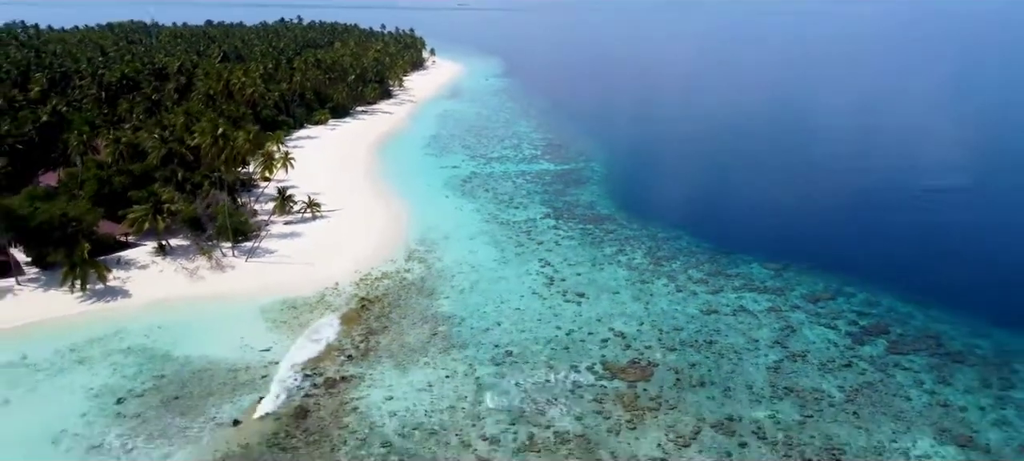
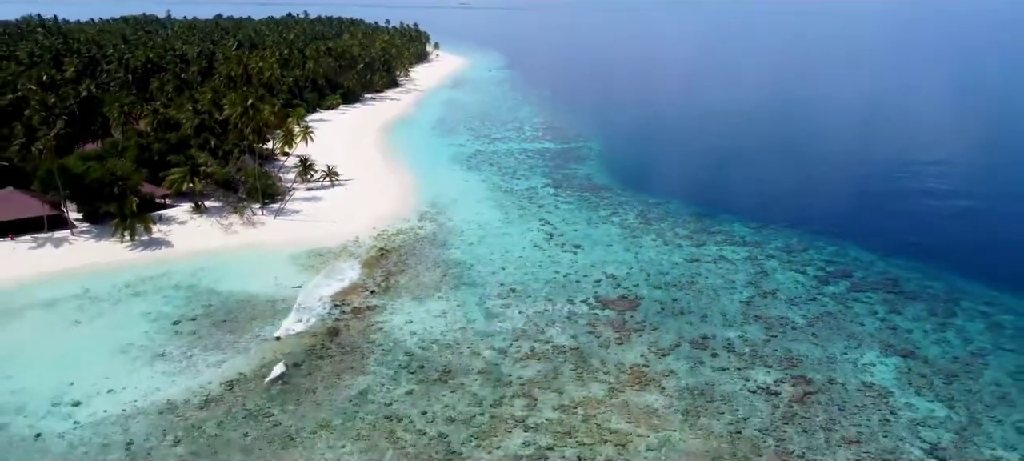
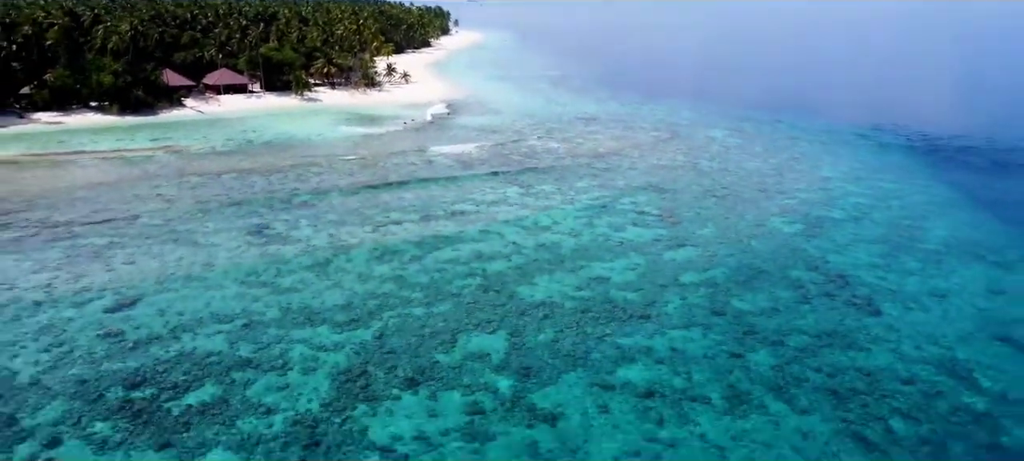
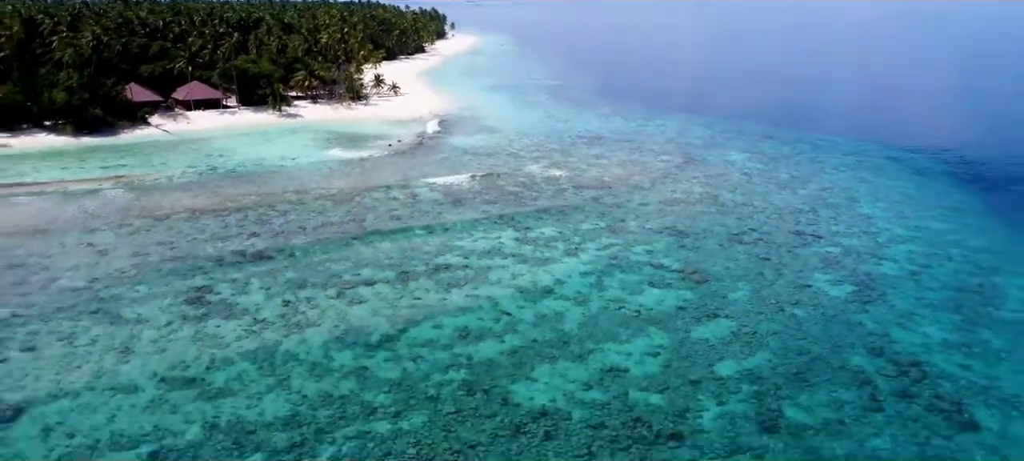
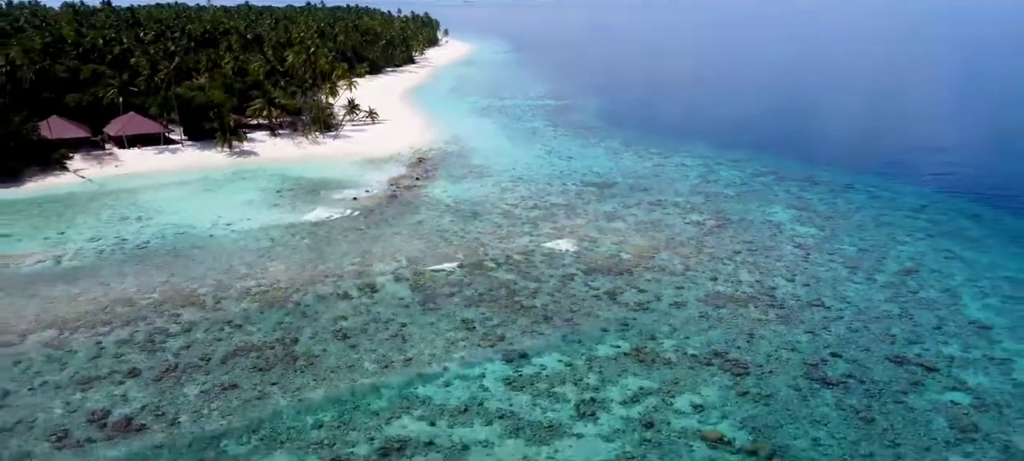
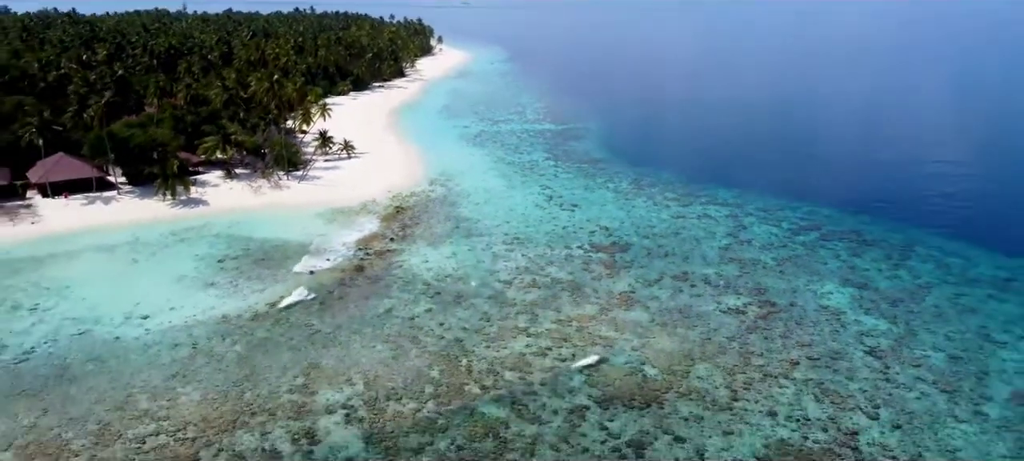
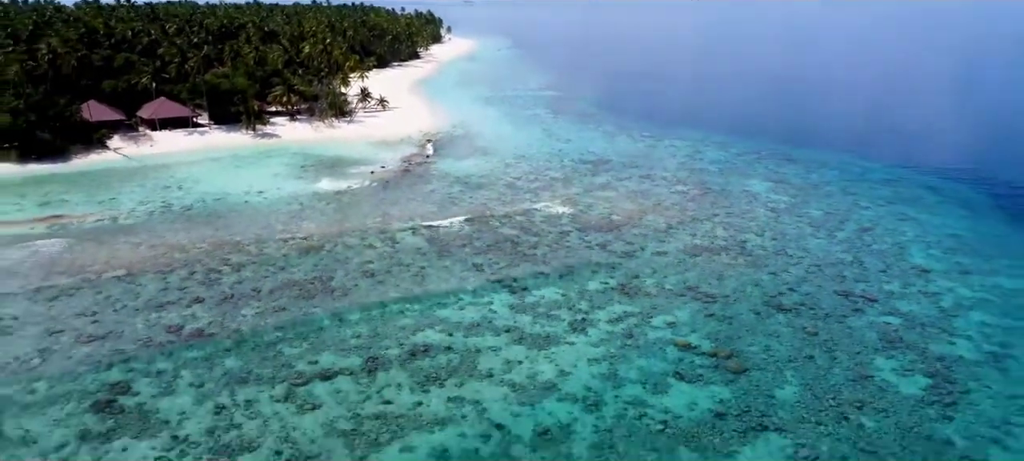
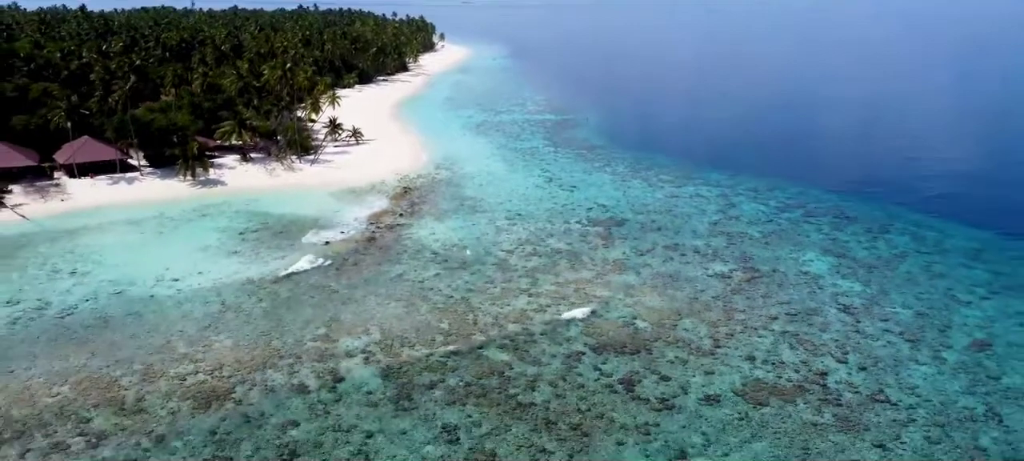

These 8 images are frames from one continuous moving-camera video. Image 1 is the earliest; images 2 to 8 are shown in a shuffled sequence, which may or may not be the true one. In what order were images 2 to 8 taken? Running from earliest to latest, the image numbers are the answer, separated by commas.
2, 6, 8, 5, 7, 4, 3
